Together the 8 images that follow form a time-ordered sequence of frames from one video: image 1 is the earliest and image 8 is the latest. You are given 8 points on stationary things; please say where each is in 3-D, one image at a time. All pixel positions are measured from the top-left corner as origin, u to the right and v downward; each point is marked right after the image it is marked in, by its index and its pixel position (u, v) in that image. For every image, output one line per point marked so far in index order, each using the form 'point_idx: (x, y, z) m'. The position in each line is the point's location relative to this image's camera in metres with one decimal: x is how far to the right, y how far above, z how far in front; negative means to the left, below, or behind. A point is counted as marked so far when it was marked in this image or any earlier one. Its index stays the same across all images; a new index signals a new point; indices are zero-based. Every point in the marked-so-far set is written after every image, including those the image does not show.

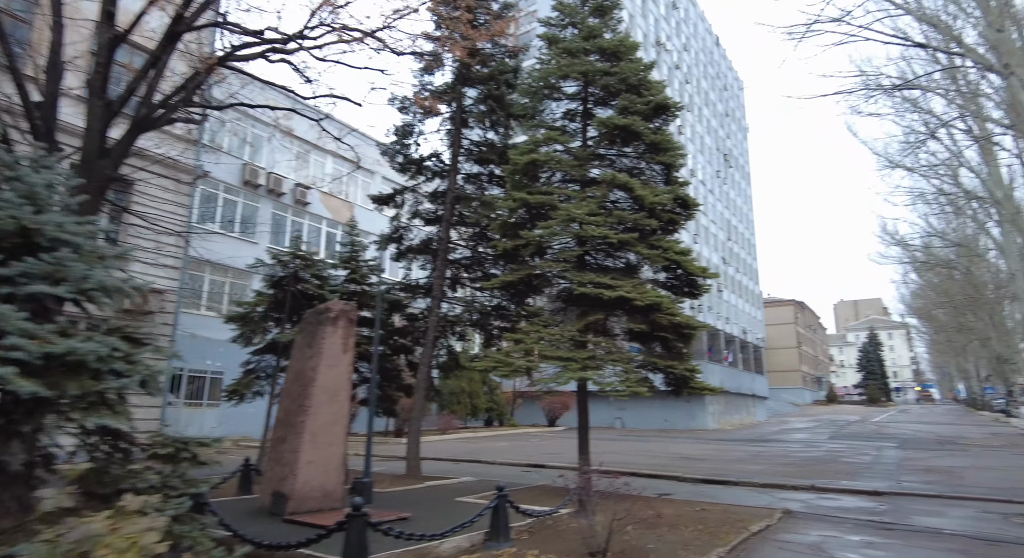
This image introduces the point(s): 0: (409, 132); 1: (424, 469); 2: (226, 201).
0: (-1.9, +2.8, +10.9) m
1: (-1.6, -3.5, +10.9) m
2: (-8.4, +2.3, +17.2) m
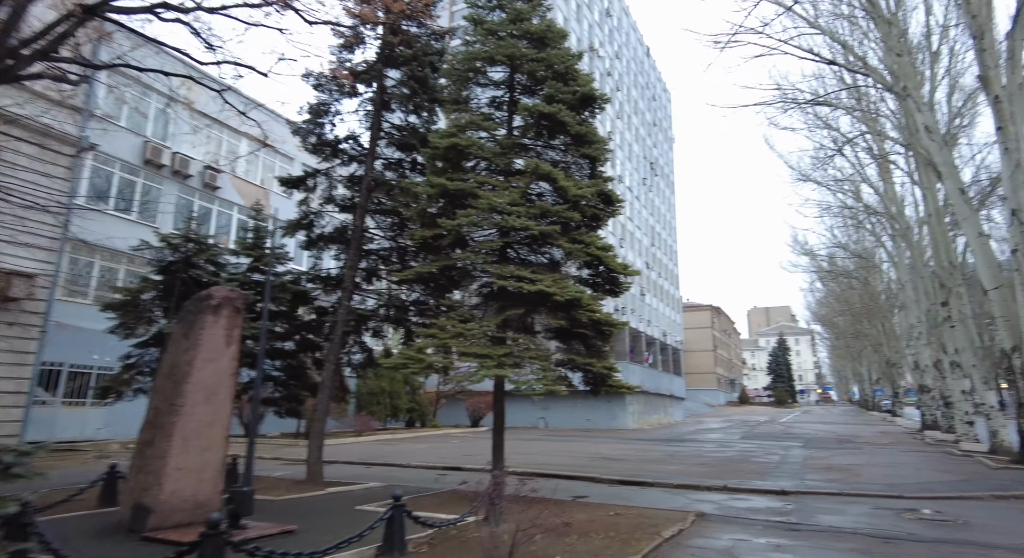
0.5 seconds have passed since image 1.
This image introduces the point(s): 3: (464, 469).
0: (-3.3, +2.9, +10.2) m
1: (-3.2, -3.4, +10.2) m
2: (-10.4, +2.7, +15.7) m
3: (-0.9, -3.5, +10.7) m
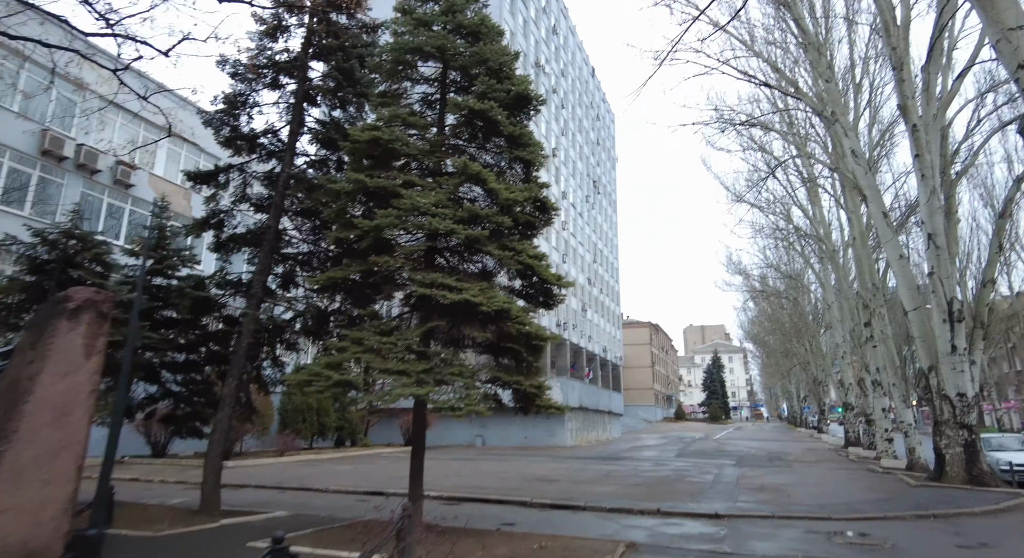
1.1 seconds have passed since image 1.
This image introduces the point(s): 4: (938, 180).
0: (-4.3, +2.8, +9.4) m
1: (-4.4, -3.5, +9.2) m
2: (-12.0, +2.6, +14.1) m
3: (-2.1, -3.6, +10.0) m
4: (+8.8, +2.0, +12.2) m
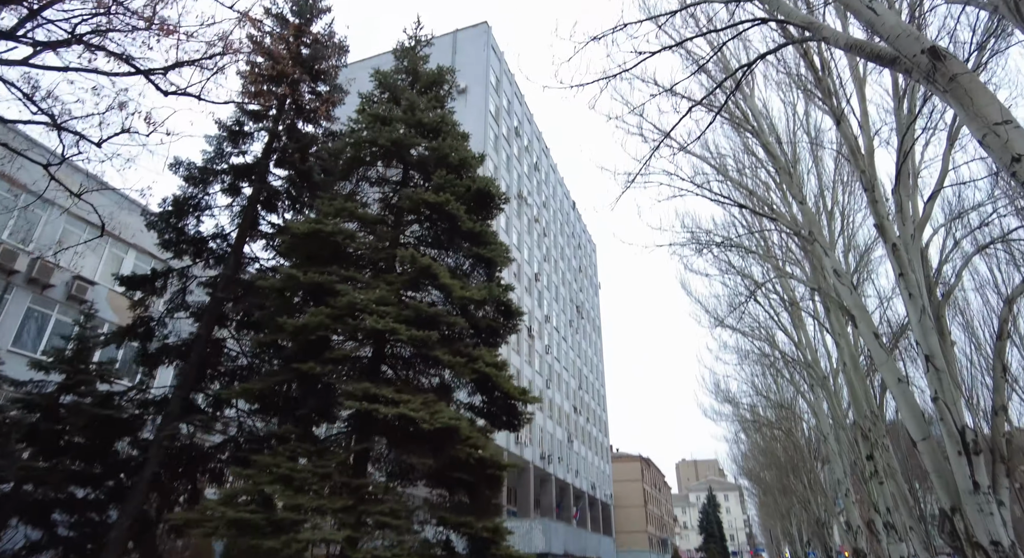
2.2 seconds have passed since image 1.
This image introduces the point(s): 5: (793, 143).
0: (-4.8, +1.1, +8.9) m
1: (-4.9, -5.0, +7.3) m
2: (-12.6, -0.1, +13.3) m
3: (-2.7, -5.4, +8.1) m
4: (+8.3, -0.4, +11.7) m
5: (+8.0, +3.8, +17.0) m
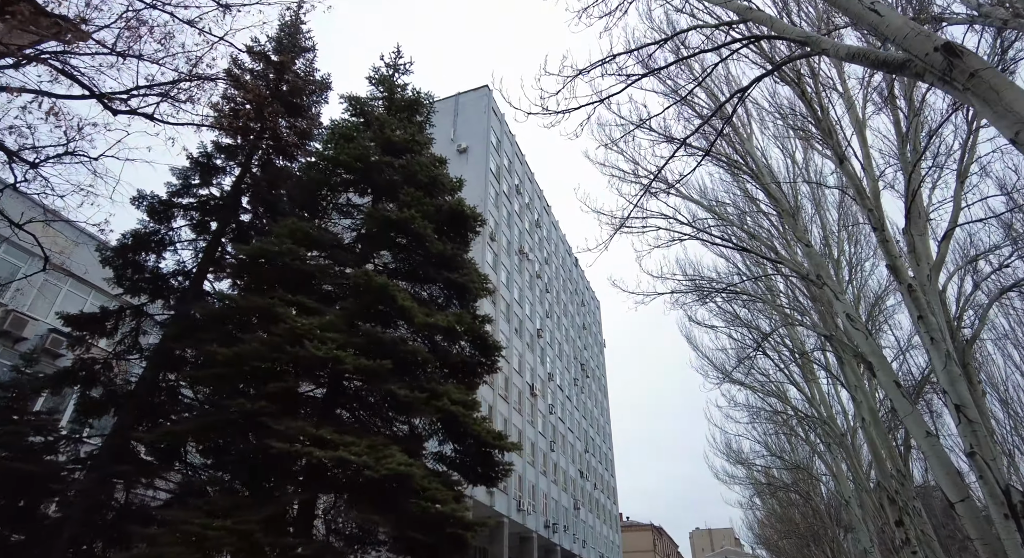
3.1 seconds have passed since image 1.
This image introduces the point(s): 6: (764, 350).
0: (-5.1, +0.5, +8.2) m
1: (-5.1, -5.4, +6.1) m
2: (-12.8, -1.2, +12.6) m
3: (-2.9, -5.8, +6.8) m
4: (+8.1, -1.2, +10.8) m
5: (+7.9, +2.5, +16.5) m
6: (+8.2, -2.4, +19.4) m
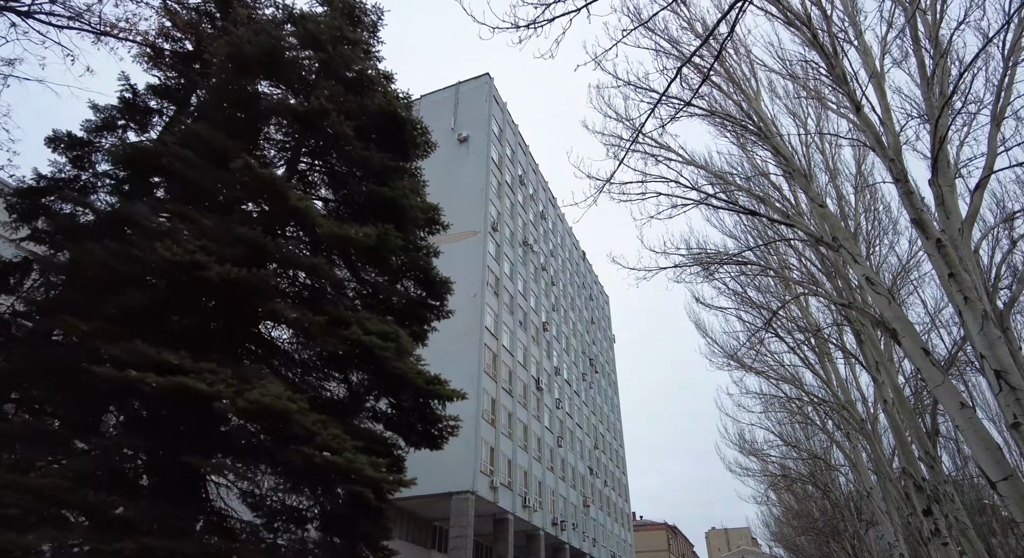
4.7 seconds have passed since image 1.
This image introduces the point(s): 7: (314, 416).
0: (-5.5, +1.1, +7.2) m
1: (-5.5, -4.8, +5.0) m
2: (-13.1, -0.7, +11.7) m
3: (-3.2, -5.1, +5.7) m
4: (+7.7, -0.4, +9.5) m
5: (+7.6, +3.3, +15.2) m
6: (+8.1, -1.6, +18.1) m
7: (-1.1, -1.1, +4.1) m
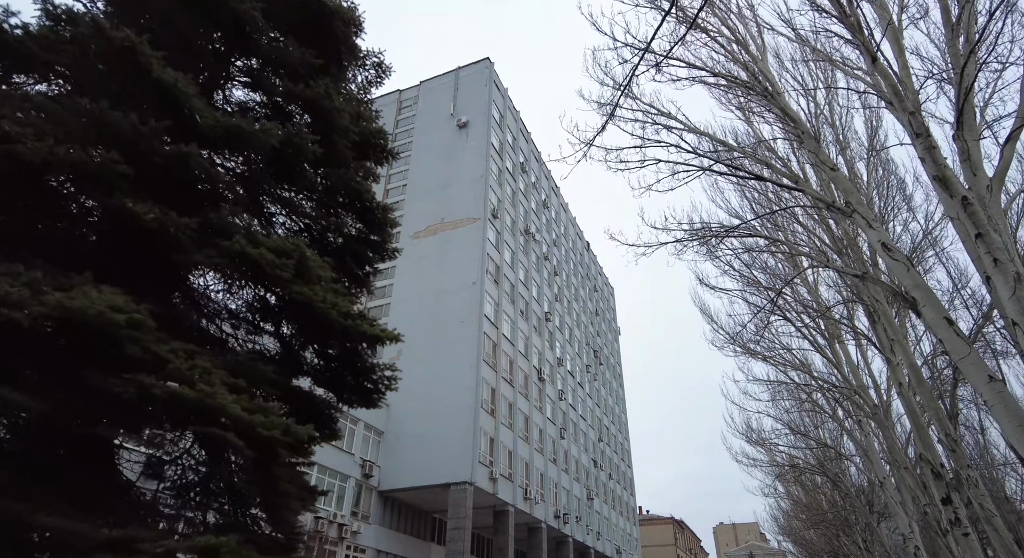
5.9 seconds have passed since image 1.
0: (-5.8, +1.7, +6.4) m
1: (-5.8, -4.3, +4.3) m
2: (-13.3, -0.1, +11.0) m
3: (-3.5, -4.6, +4.9) m
4: (+7.4, +0.2, +8.6) m
5: (+7.3, +3.9, +14.3) m
6: (+7.9, -0.9, +17.2) m
7: (-1.4, -0.6, +3.2) m
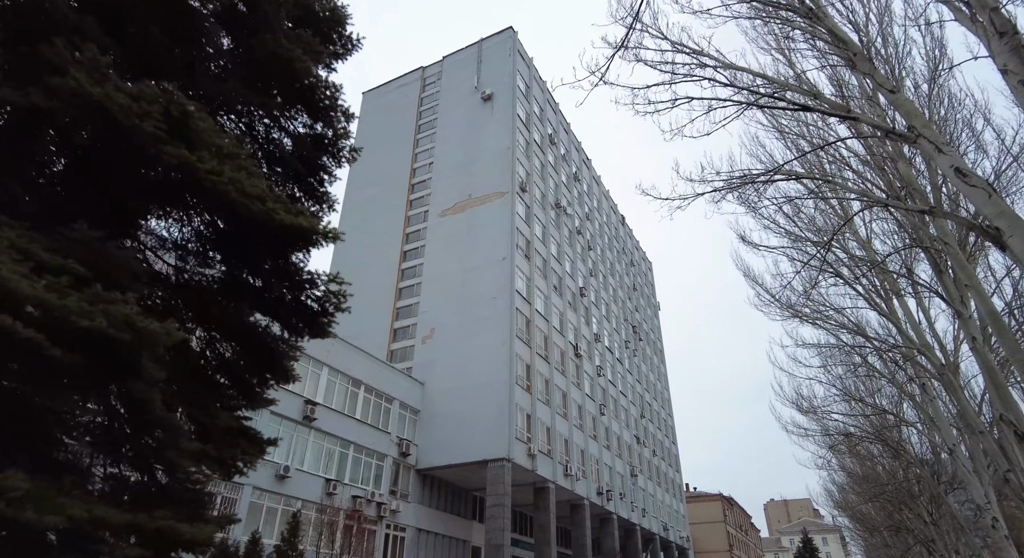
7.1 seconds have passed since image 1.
0: (-5.8, +2.2, +5.8) m
1: (-5.7, -3.8, +3.8) m
2: (-12.9, +0.2, +10.9) m
3: (-3.4, -4.1, +4.3) m
4: (+7.6, +1.3, +7.1) m
5: (+7.7, +5.1, +12.7) m
6: (+8.6, +0.4, +15.7) m
7: (-1.6, 0.0, +2.4) m
